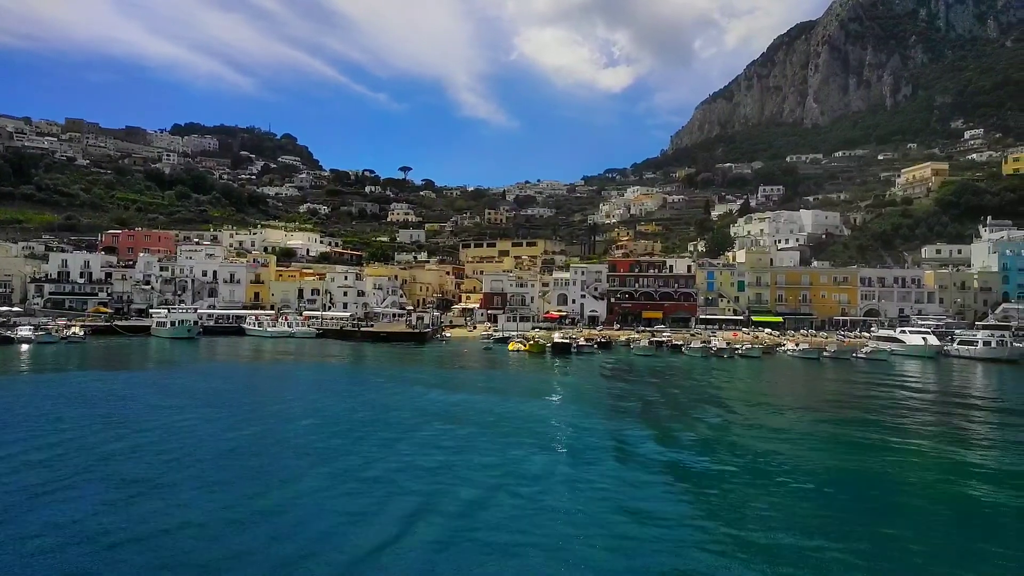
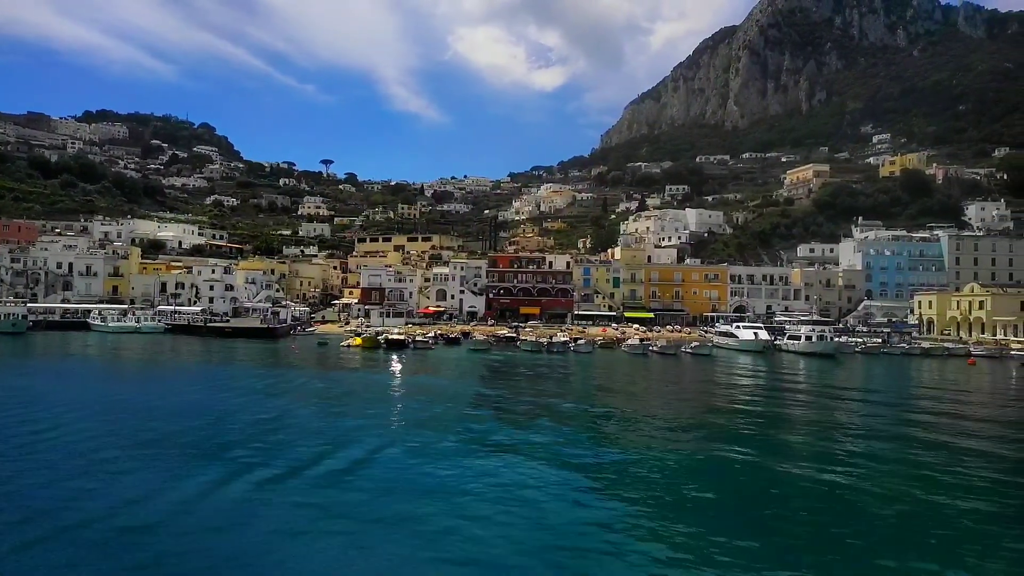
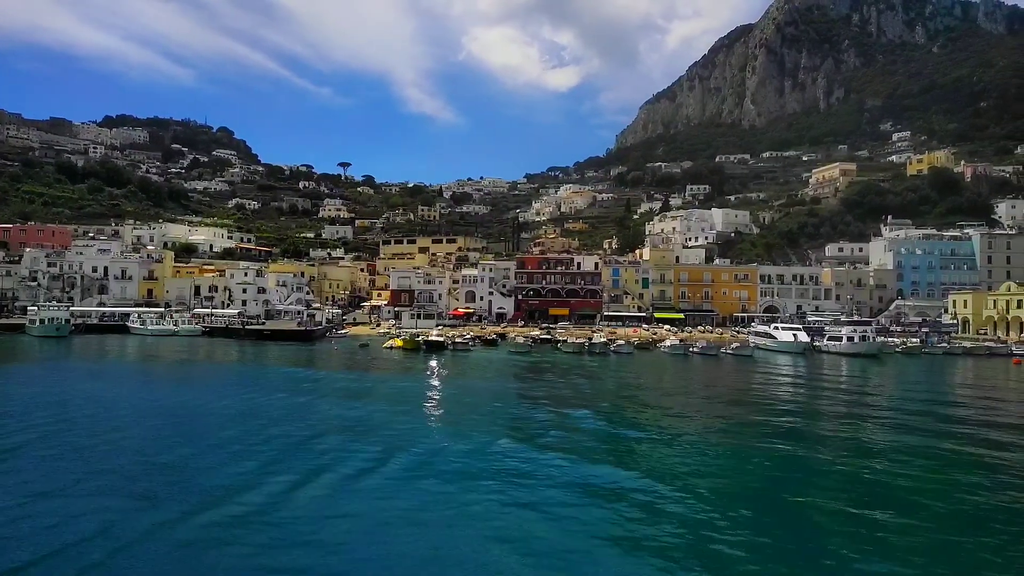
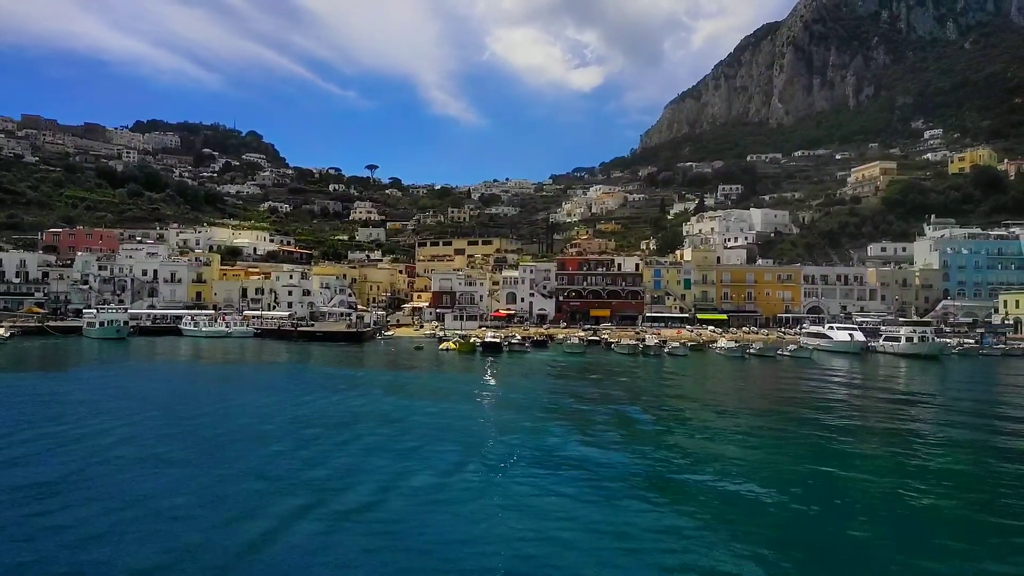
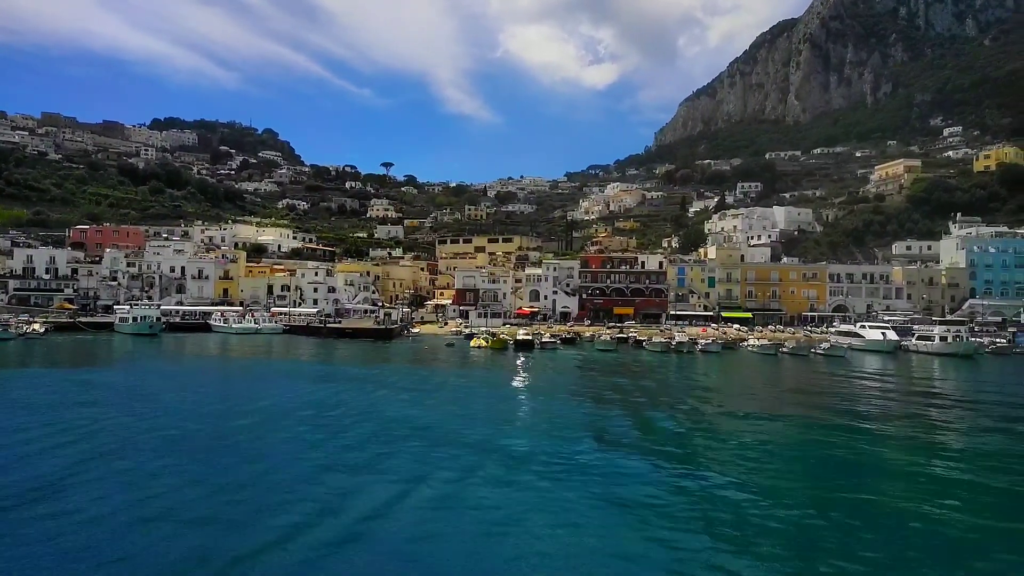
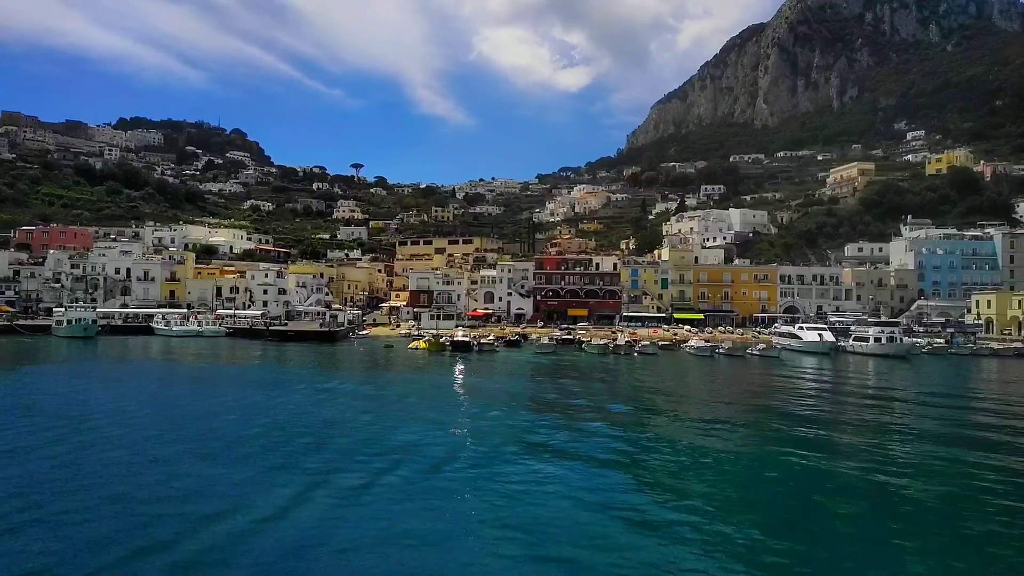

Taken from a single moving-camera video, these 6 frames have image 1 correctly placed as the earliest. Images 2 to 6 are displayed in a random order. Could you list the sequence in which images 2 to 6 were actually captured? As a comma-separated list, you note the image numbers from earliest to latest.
5, 4, 6, 3, 2
